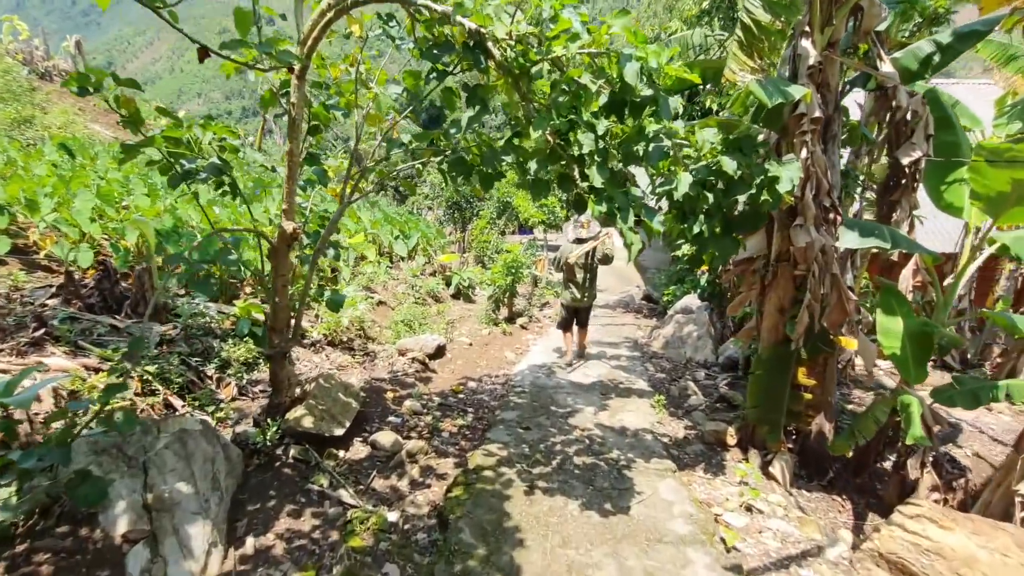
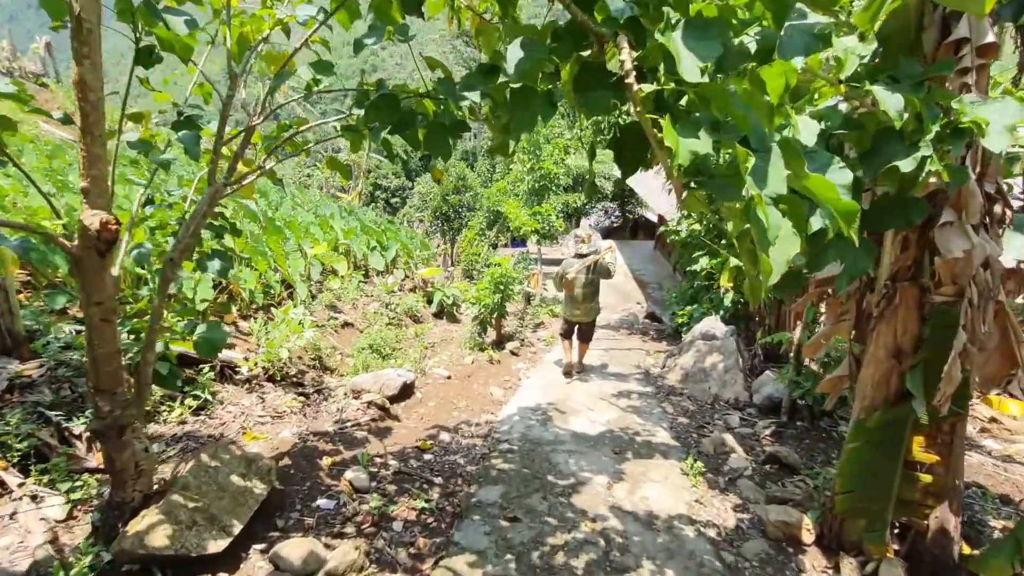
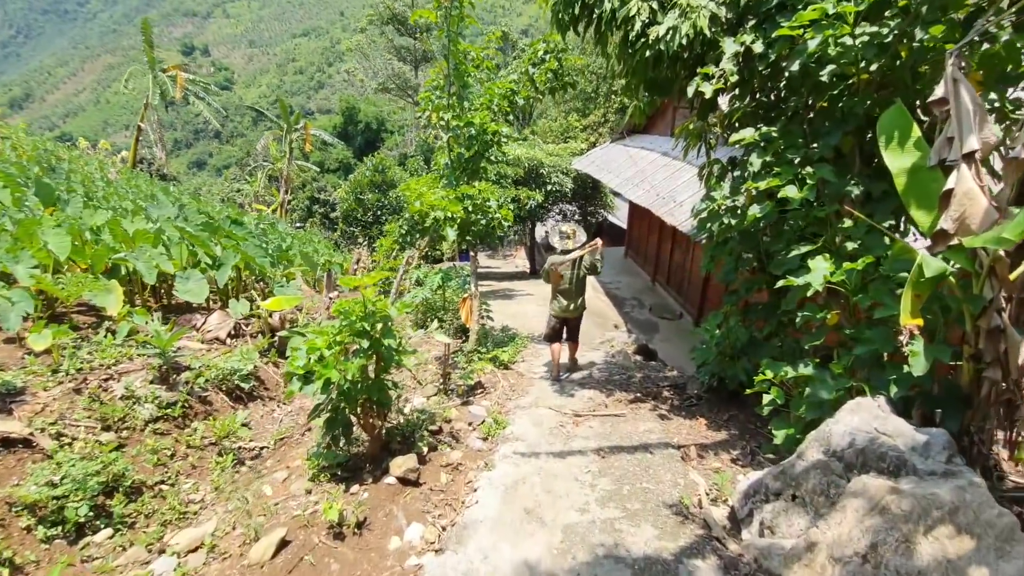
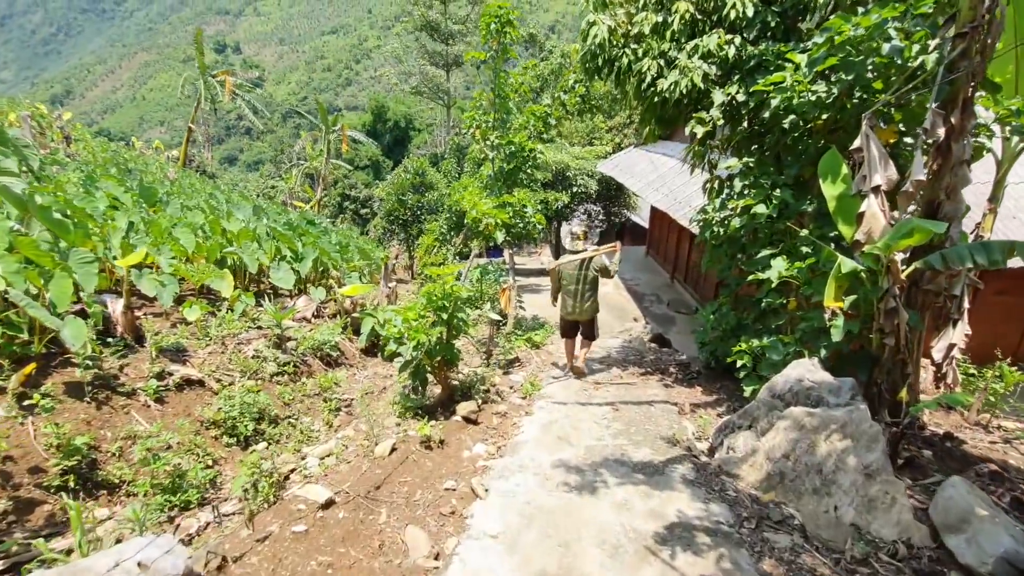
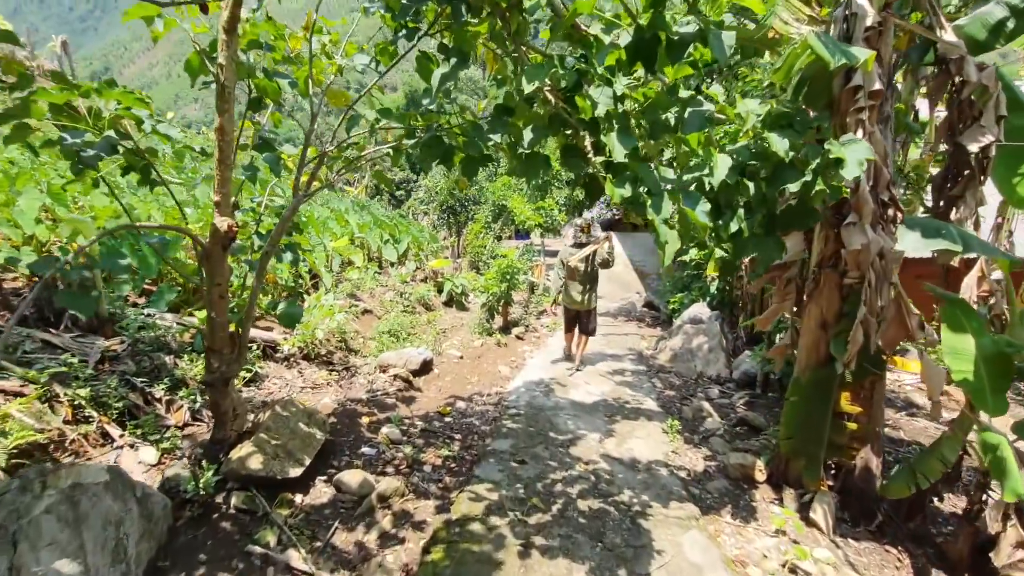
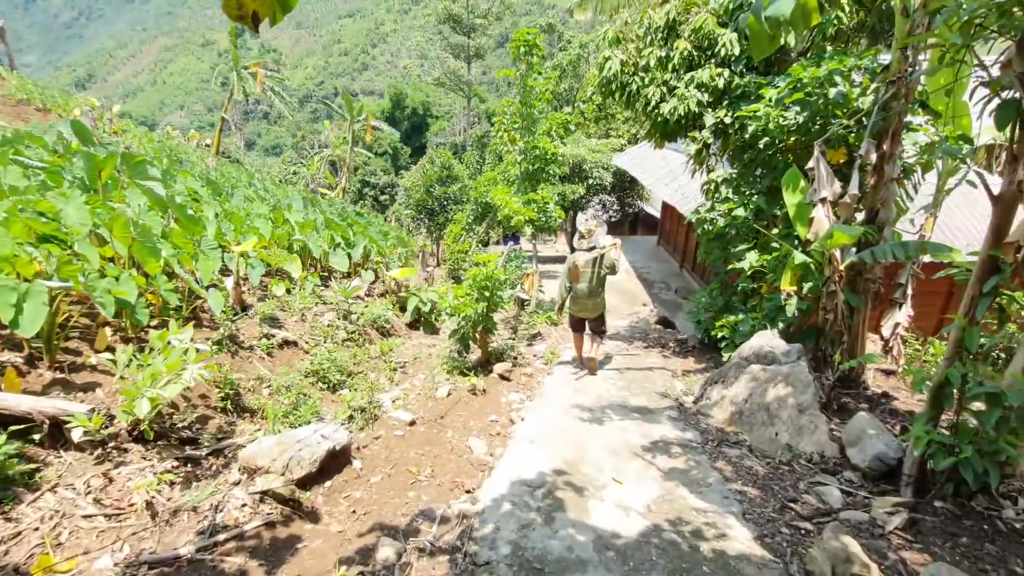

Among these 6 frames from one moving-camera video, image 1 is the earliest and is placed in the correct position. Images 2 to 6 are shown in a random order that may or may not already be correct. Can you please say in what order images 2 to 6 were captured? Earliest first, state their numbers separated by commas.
5, 2, 6, 4, 3
